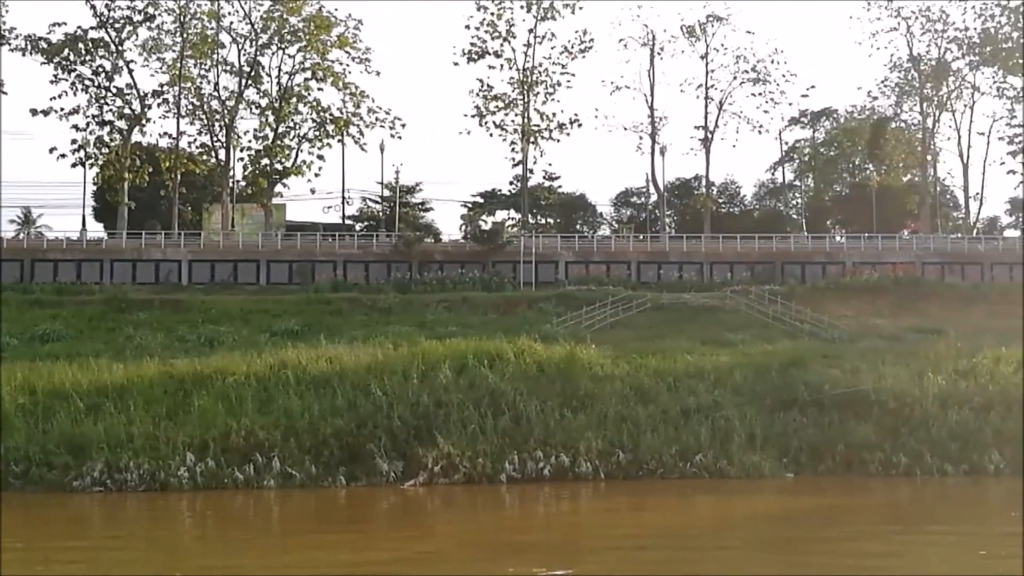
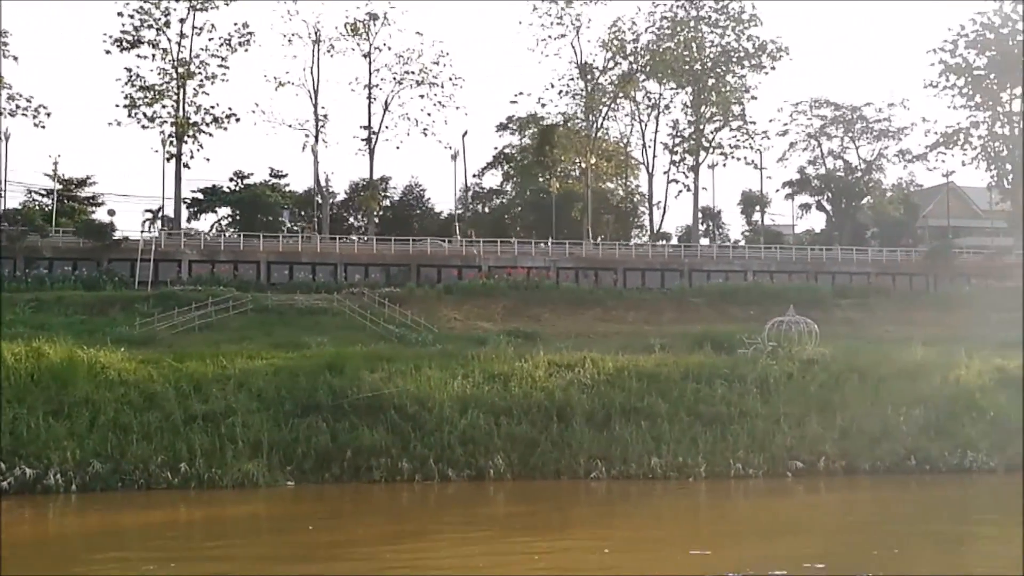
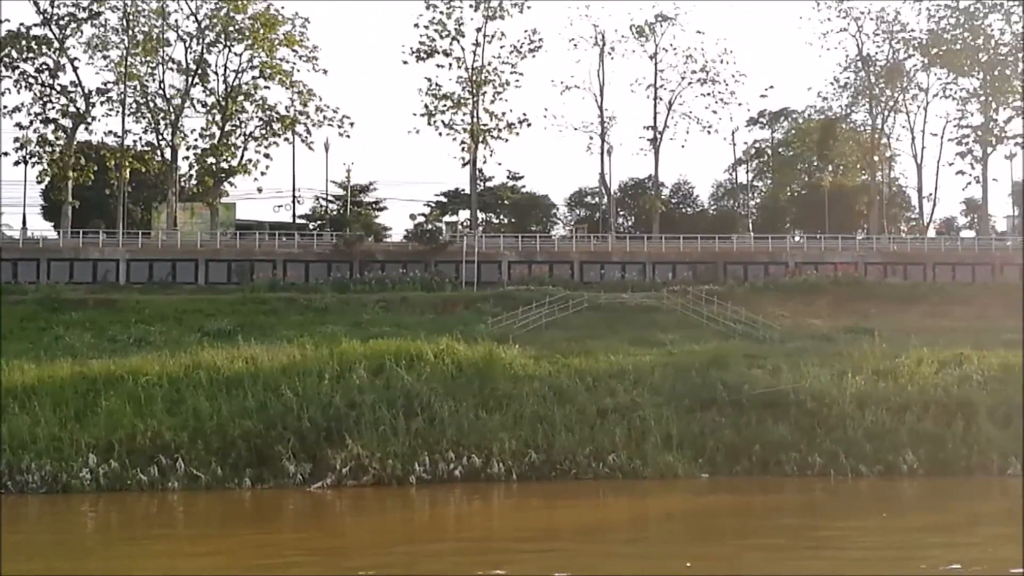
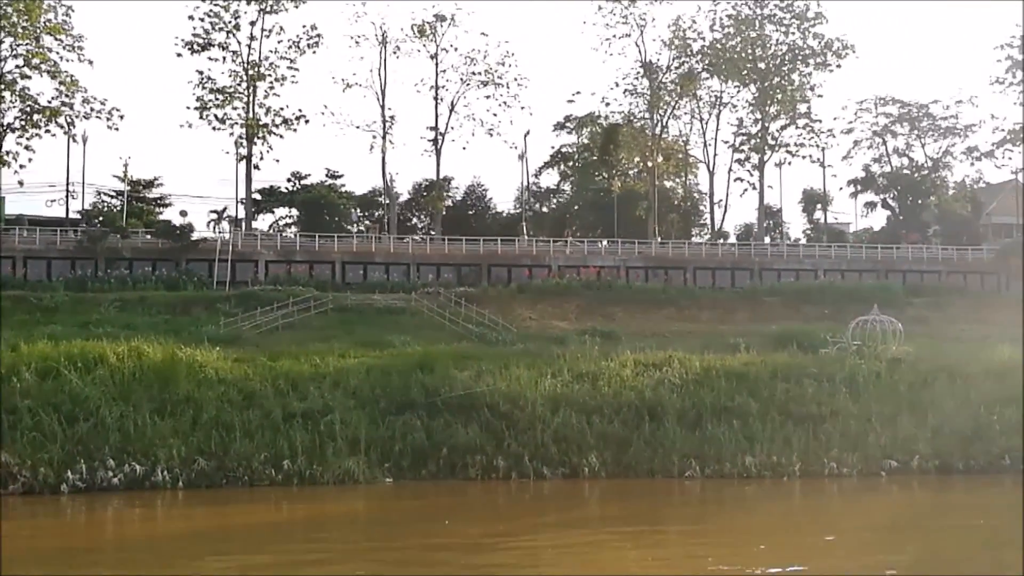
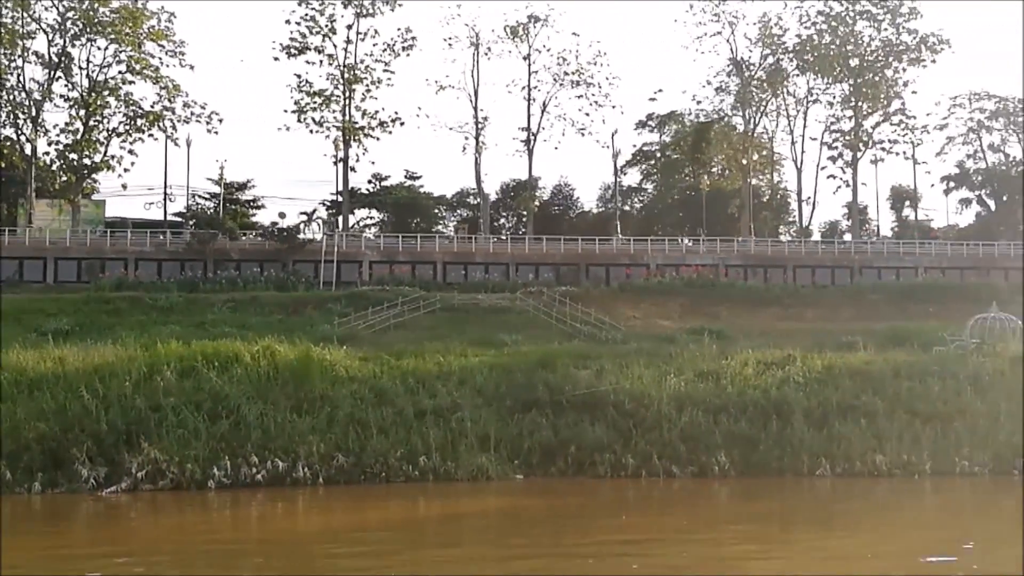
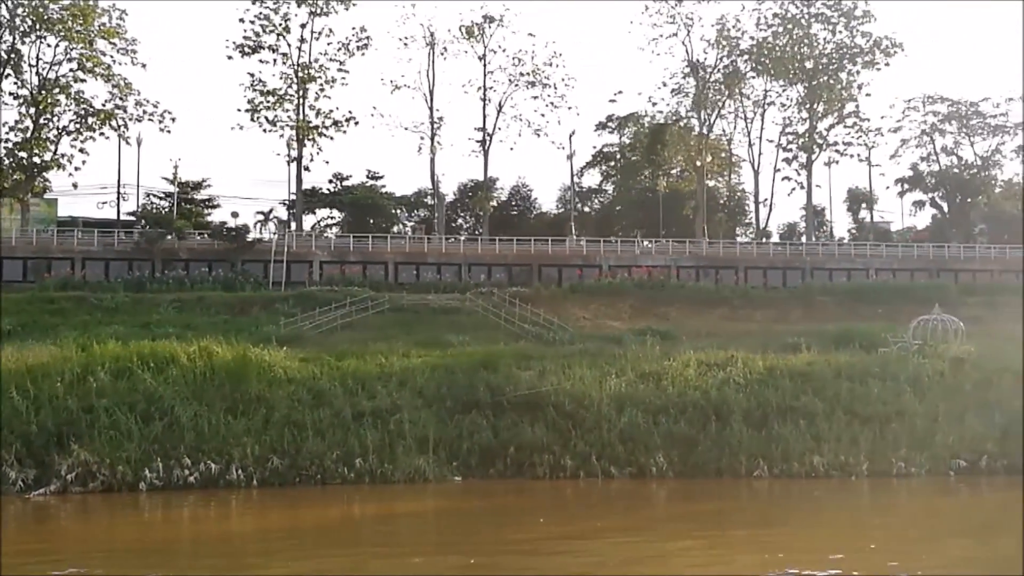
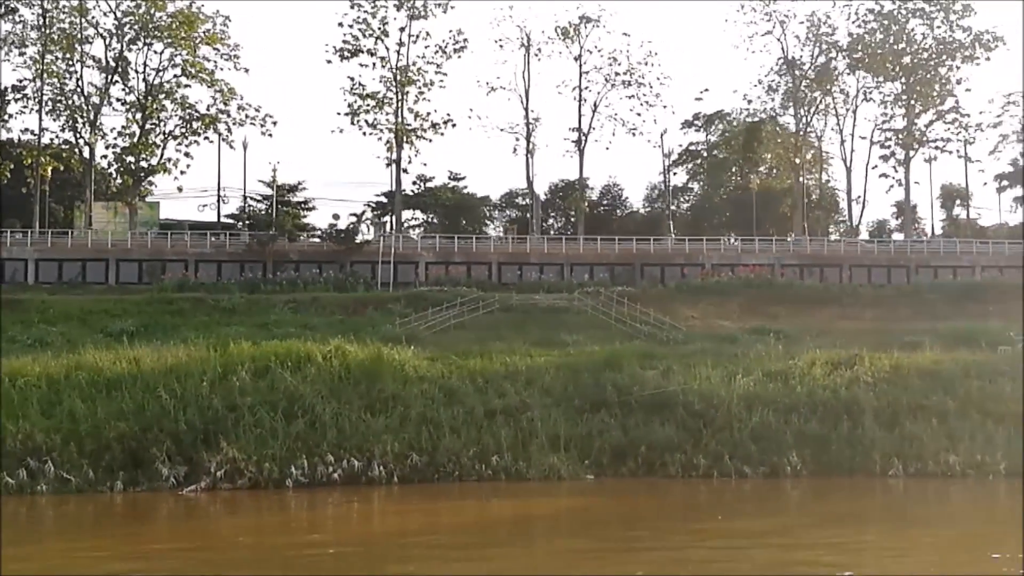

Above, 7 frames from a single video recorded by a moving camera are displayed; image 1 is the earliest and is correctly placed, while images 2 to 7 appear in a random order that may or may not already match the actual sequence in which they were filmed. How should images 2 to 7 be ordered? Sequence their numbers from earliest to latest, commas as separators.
3, 7, 5, 6, 4, 2
